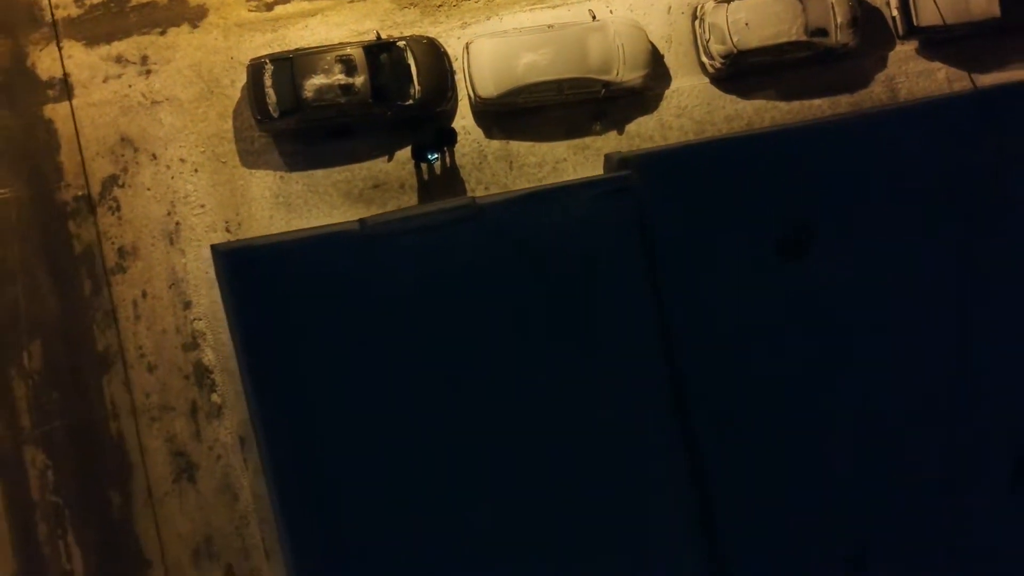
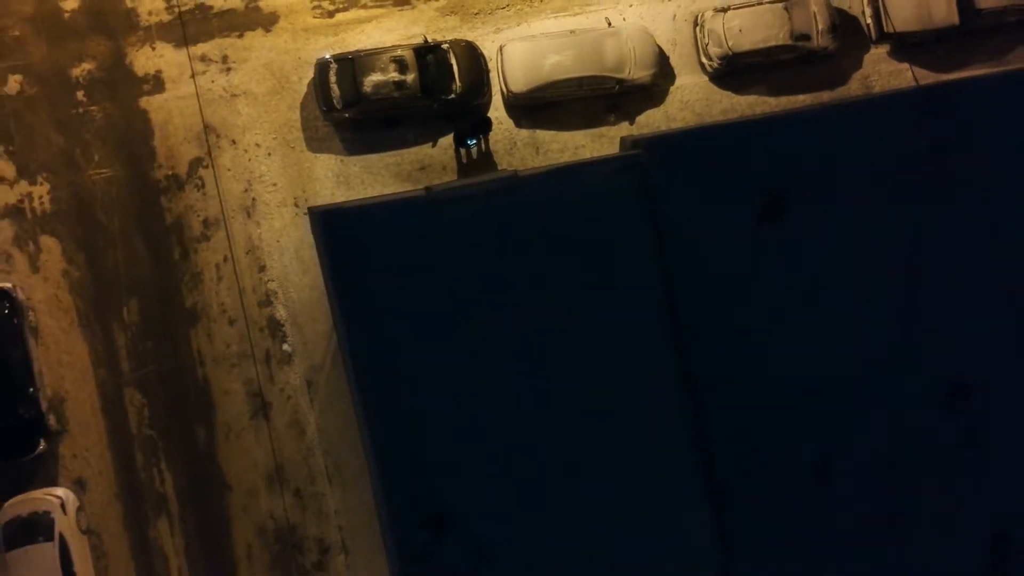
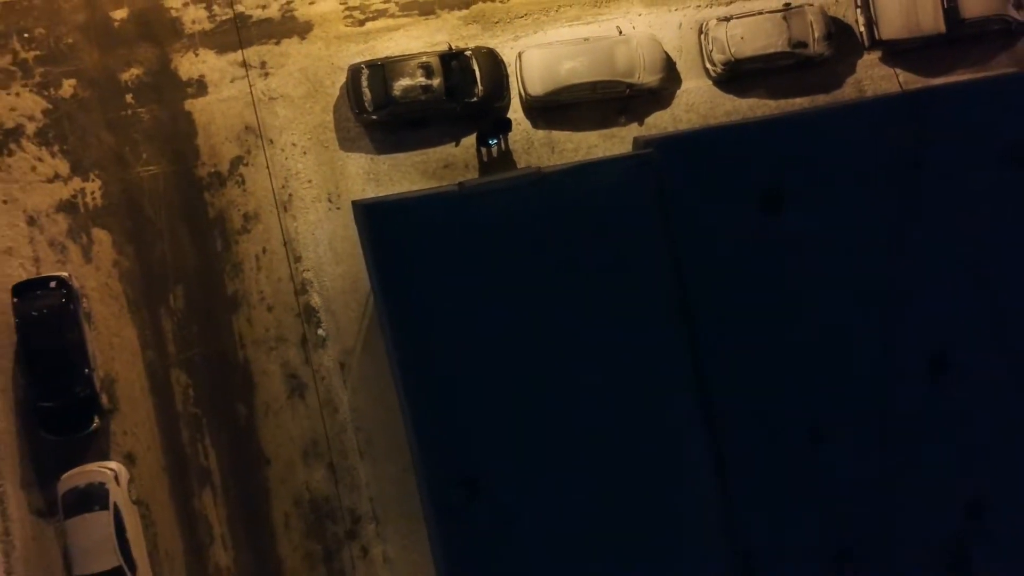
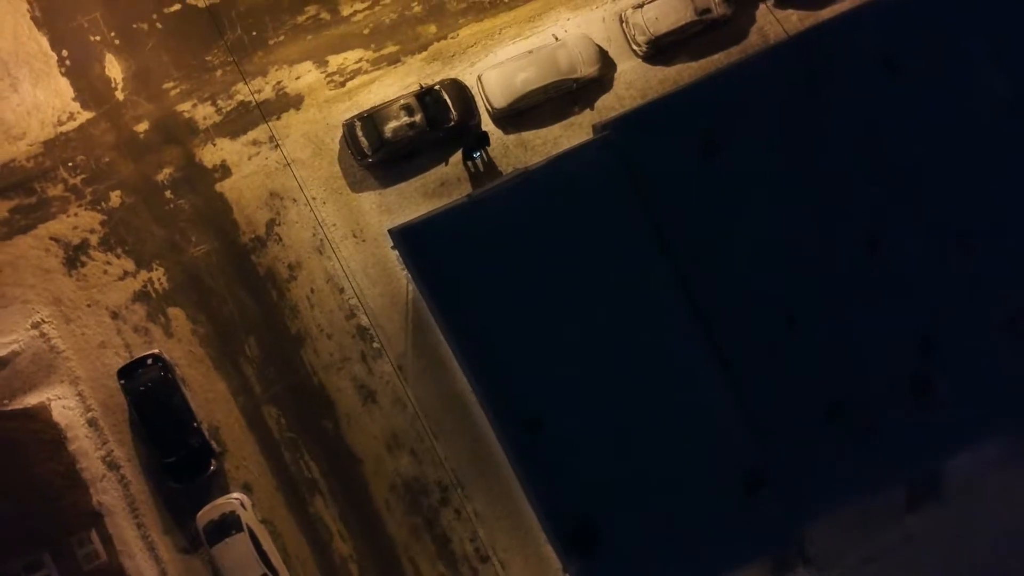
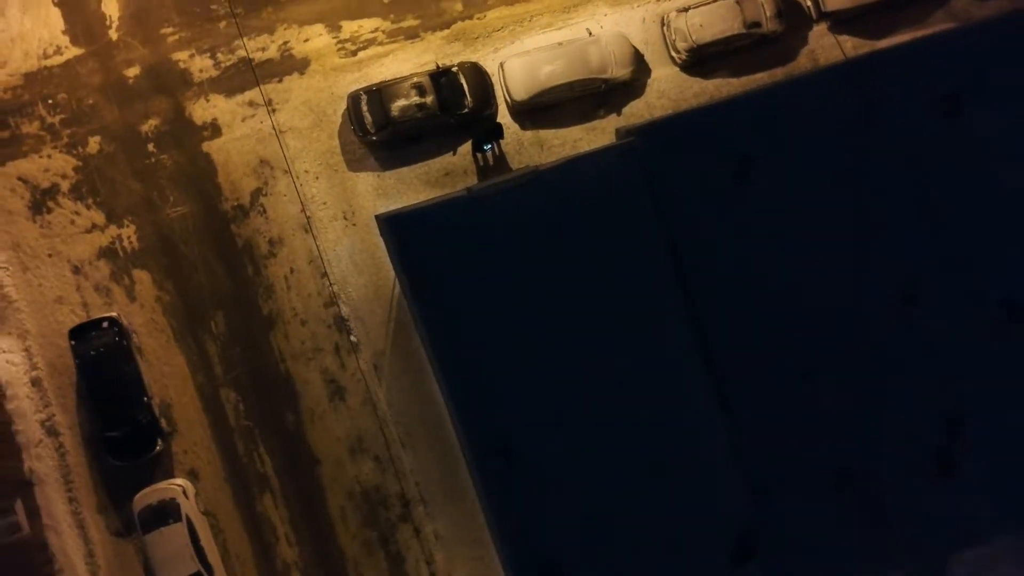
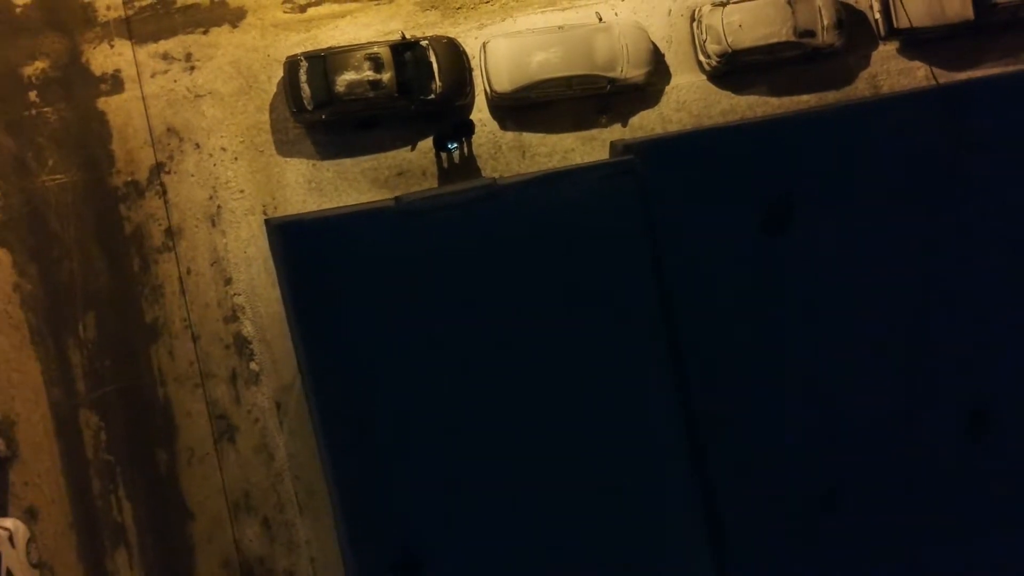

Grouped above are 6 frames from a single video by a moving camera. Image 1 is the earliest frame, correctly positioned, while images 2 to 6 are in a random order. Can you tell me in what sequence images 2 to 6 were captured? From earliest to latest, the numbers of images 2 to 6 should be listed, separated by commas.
6, 2, 3, 5, 4
